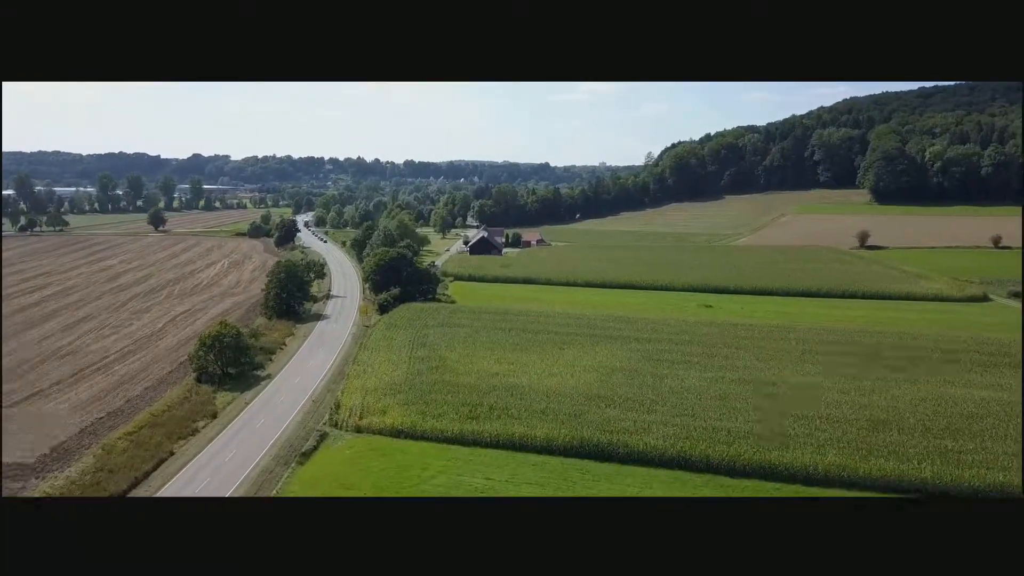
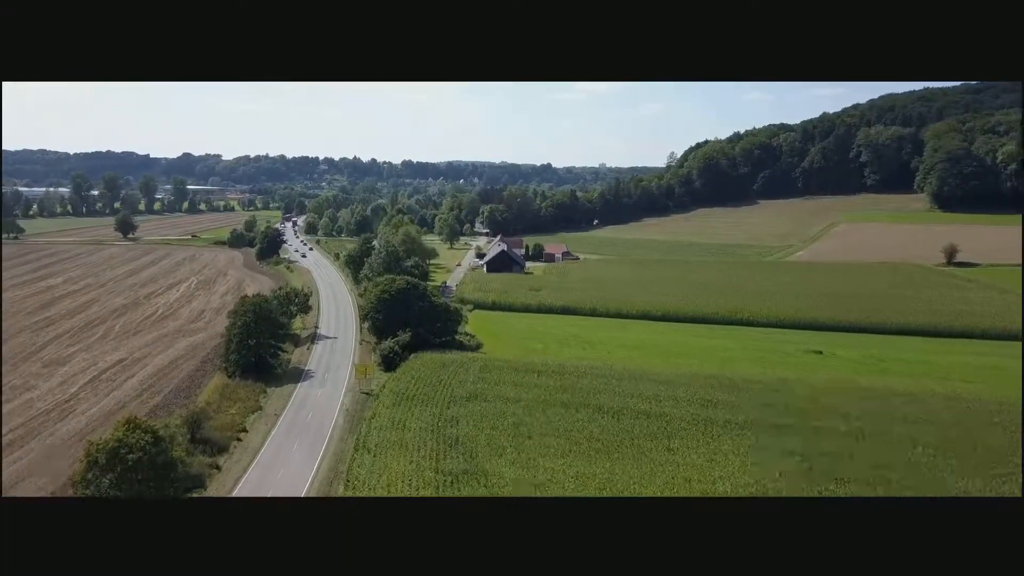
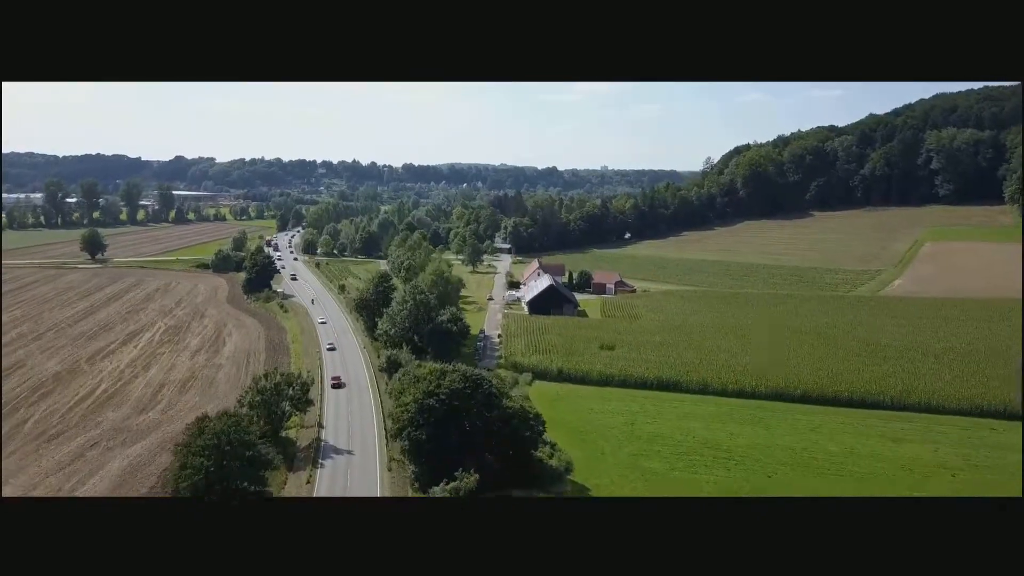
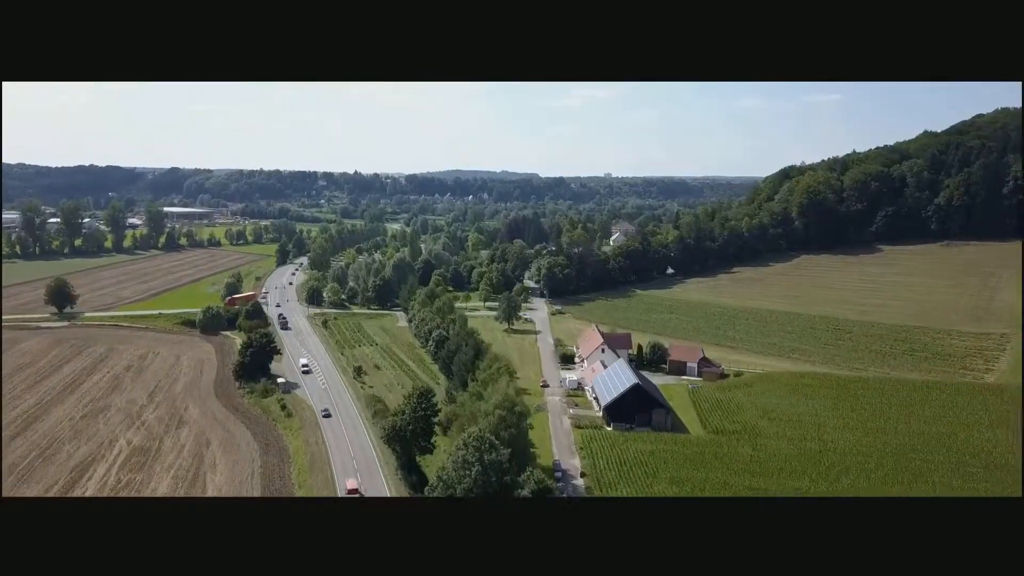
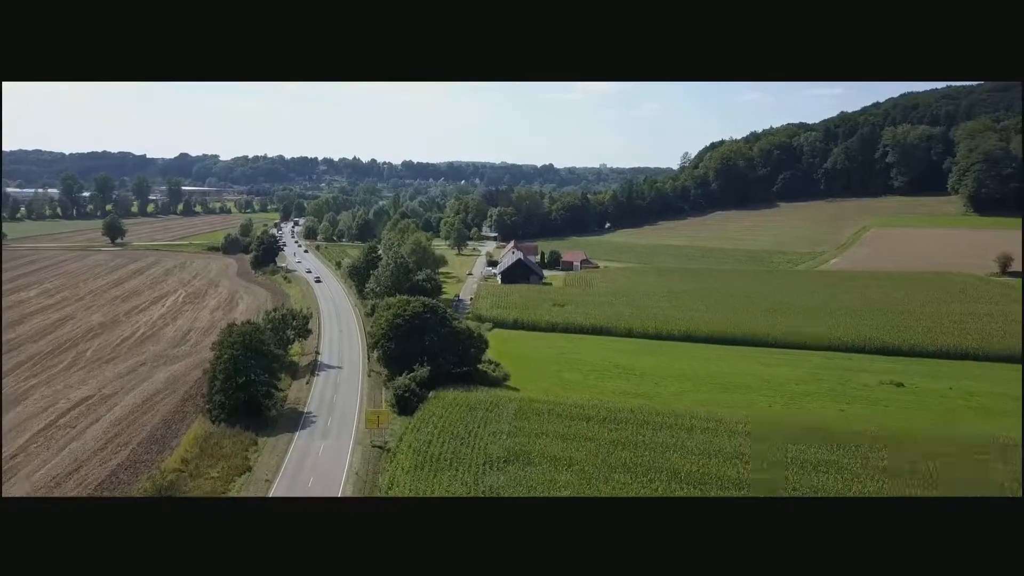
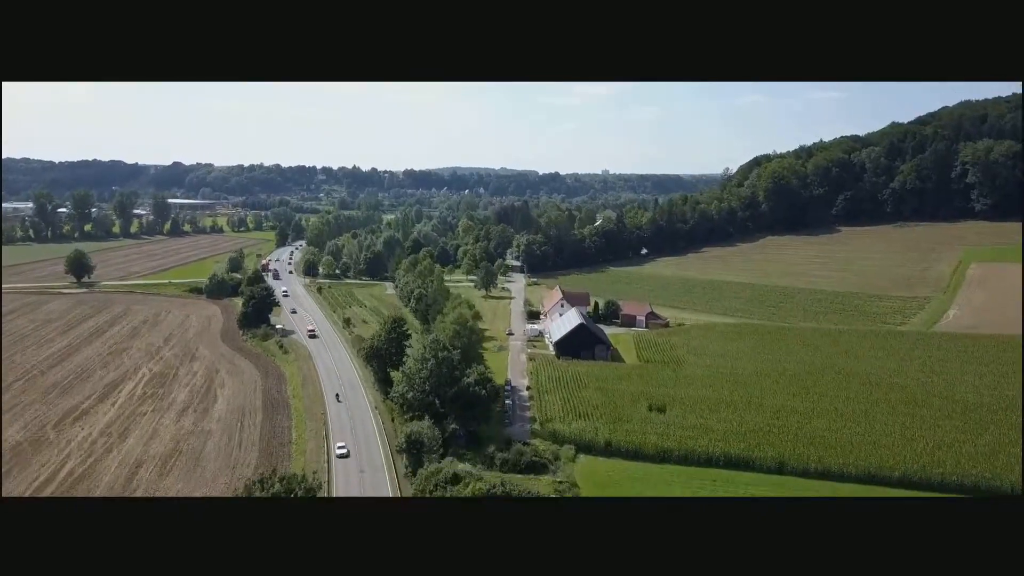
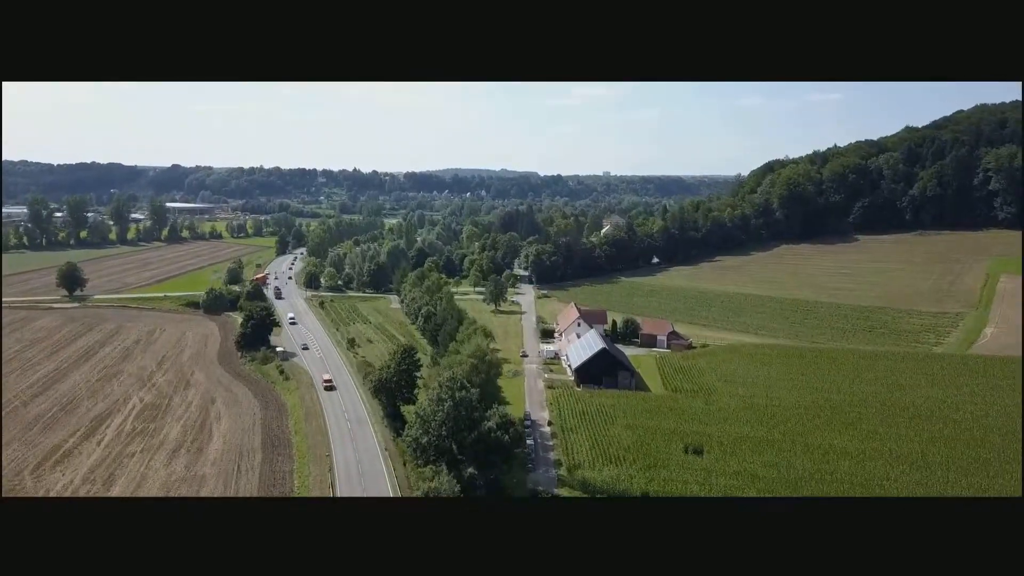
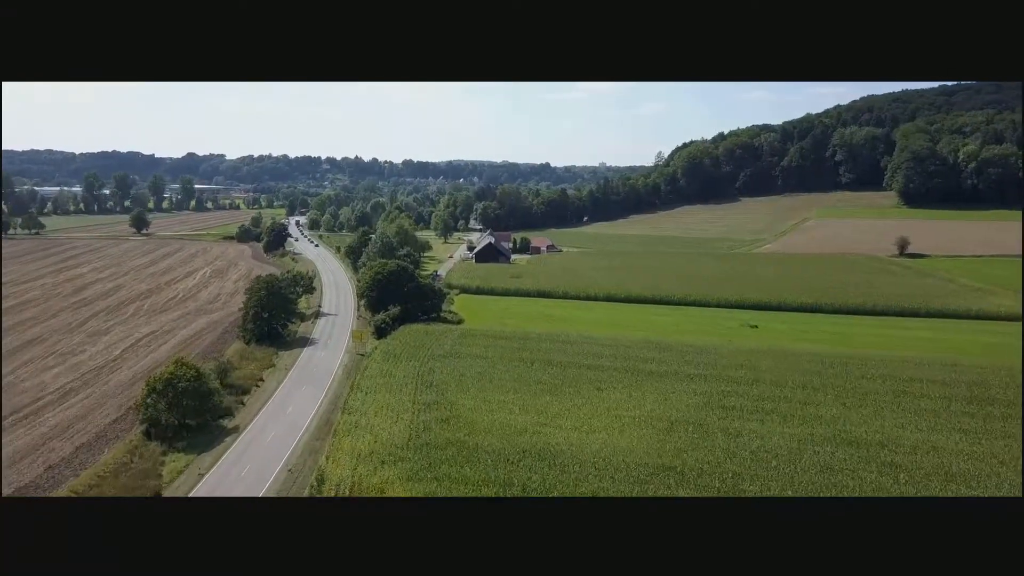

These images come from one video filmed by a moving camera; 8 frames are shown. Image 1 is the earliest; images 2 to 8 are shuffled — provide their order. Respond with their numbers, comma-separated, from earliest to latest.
8, 2, 5, 3, 6, 7, 4
